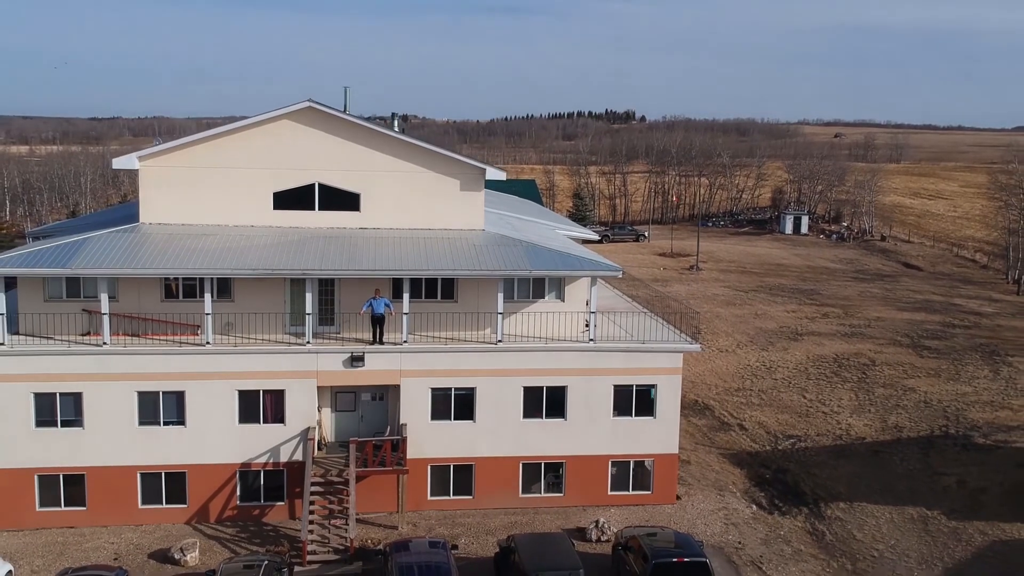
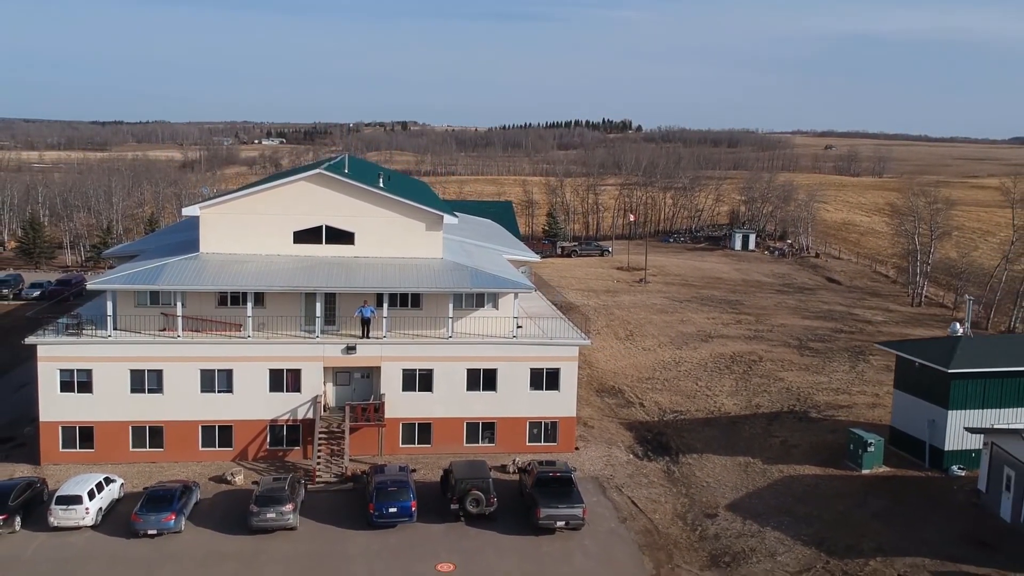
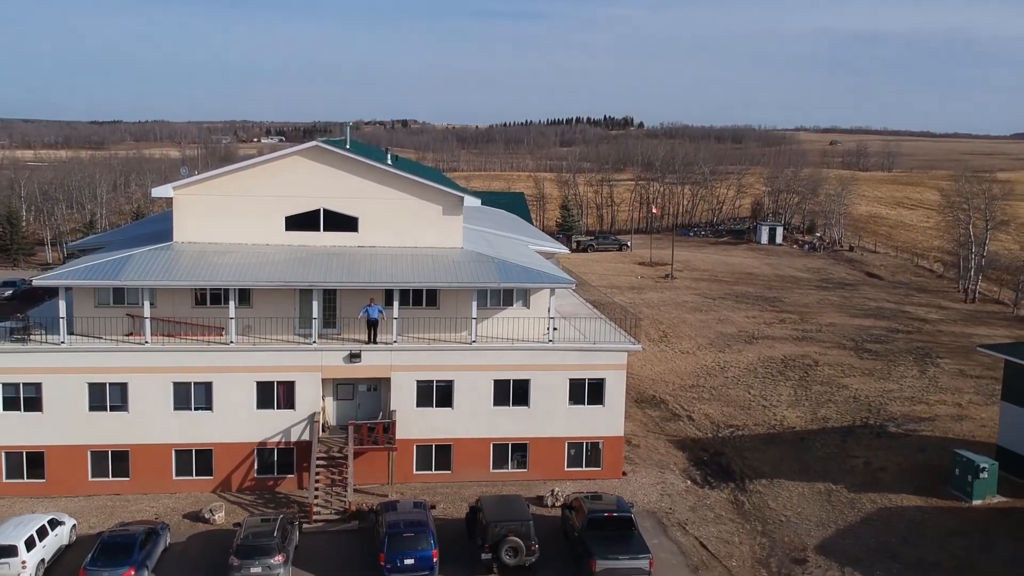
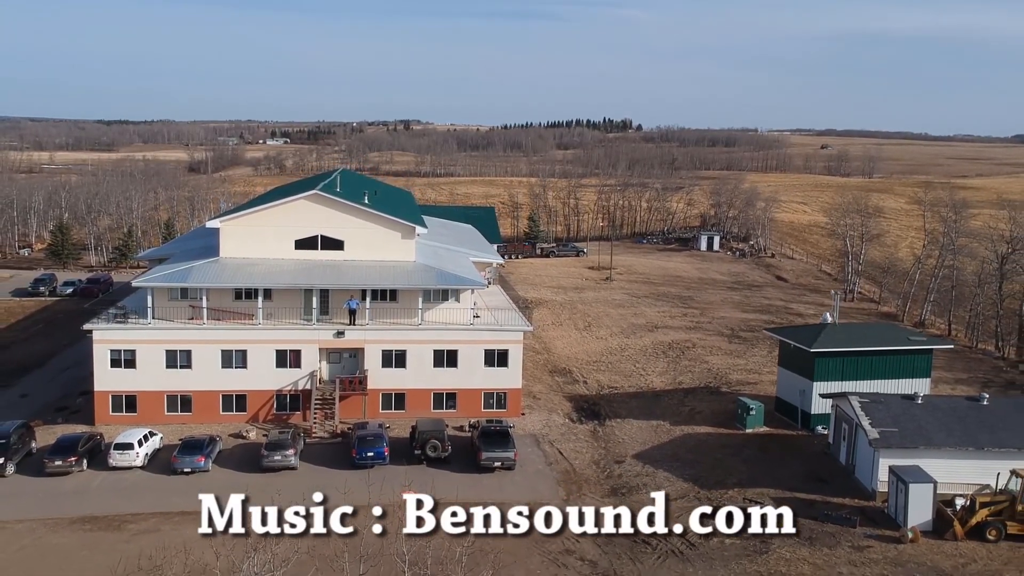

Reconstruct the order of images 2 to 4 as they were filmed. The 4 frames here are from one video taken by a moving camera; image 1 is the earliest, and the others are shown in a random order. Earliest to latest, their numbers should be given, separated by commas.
3, 2, 4
